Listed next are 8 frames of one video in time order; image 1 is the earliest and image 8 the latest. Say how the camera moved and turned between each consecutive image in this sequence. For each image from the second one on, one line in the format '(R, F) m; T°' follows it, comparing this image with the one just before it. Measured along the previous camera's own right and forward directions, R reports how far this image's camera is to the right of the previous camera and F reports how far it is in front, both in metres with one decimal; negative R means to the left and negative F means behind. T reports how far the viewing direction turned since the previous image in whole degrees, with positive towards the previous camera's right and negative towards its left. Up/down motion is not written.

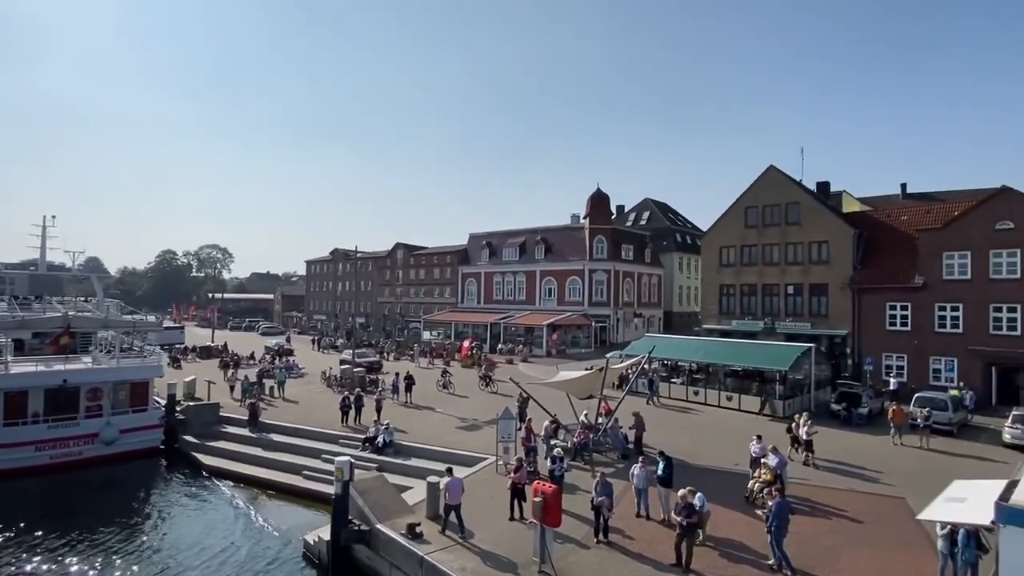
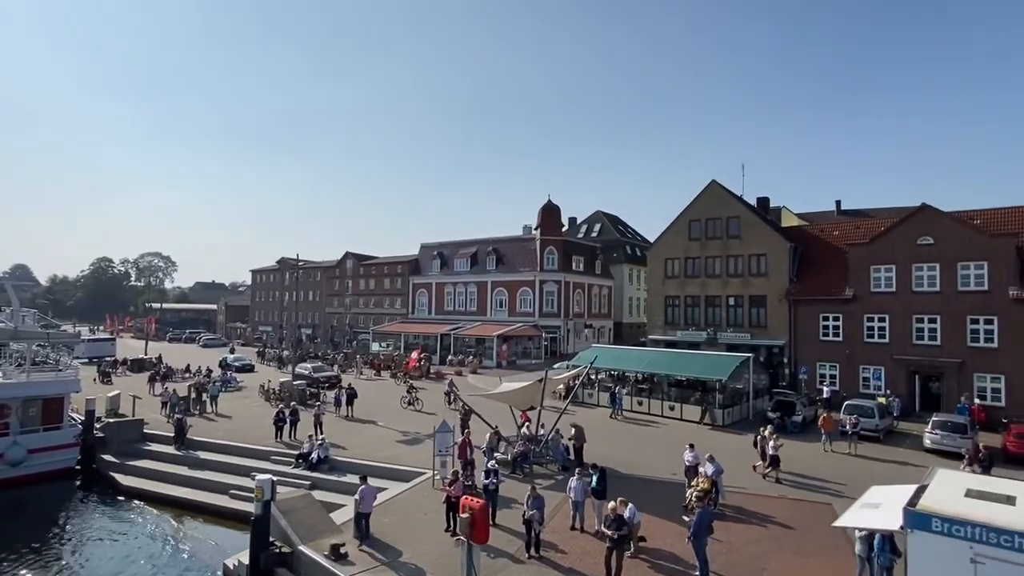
(+0.5, +0.2) m; +5°
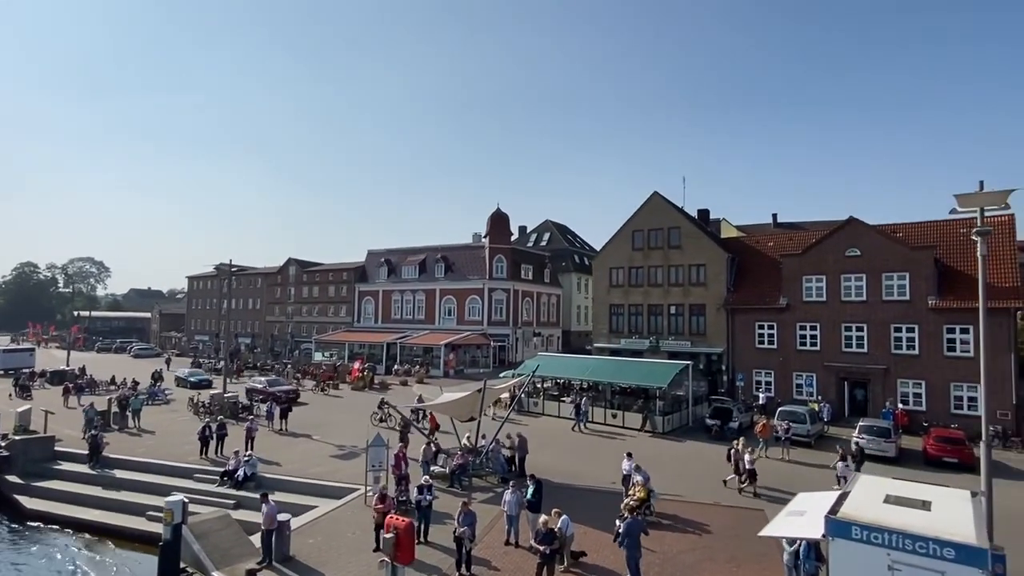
(+0.4, +0.3) m; +5°
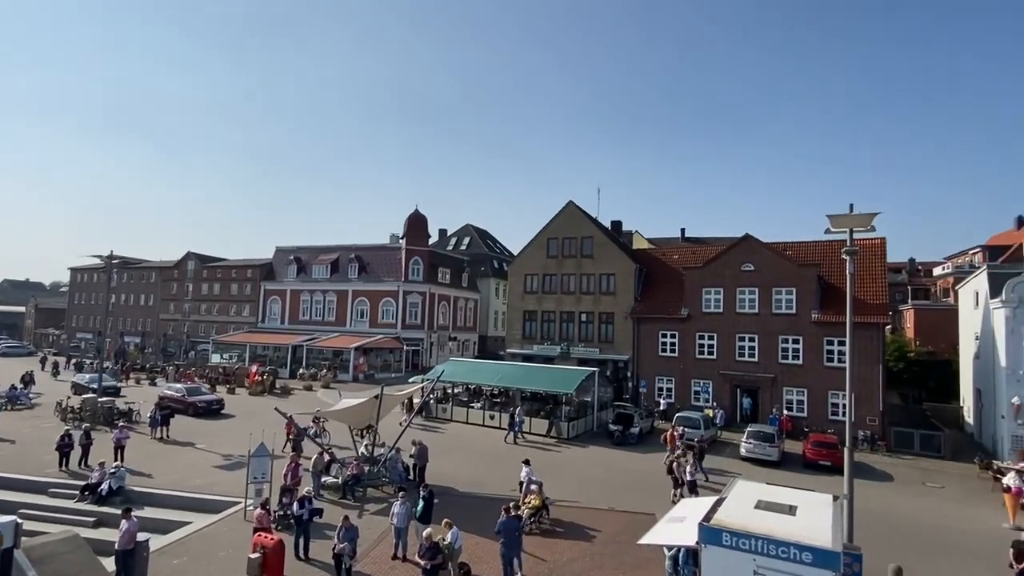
(+0.6, +0.3) m; +8°
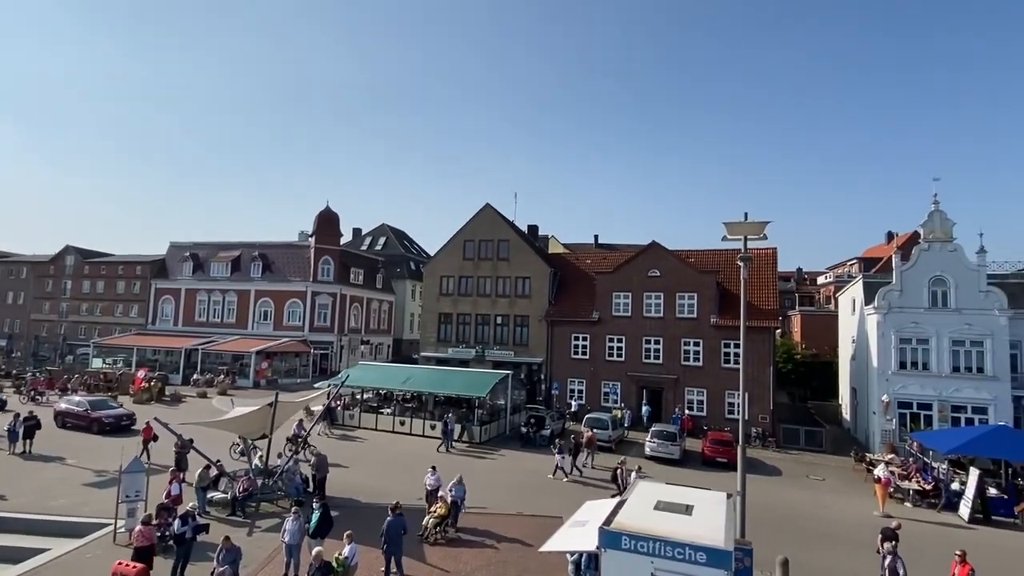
(+0.3, +0.3) m; +8°
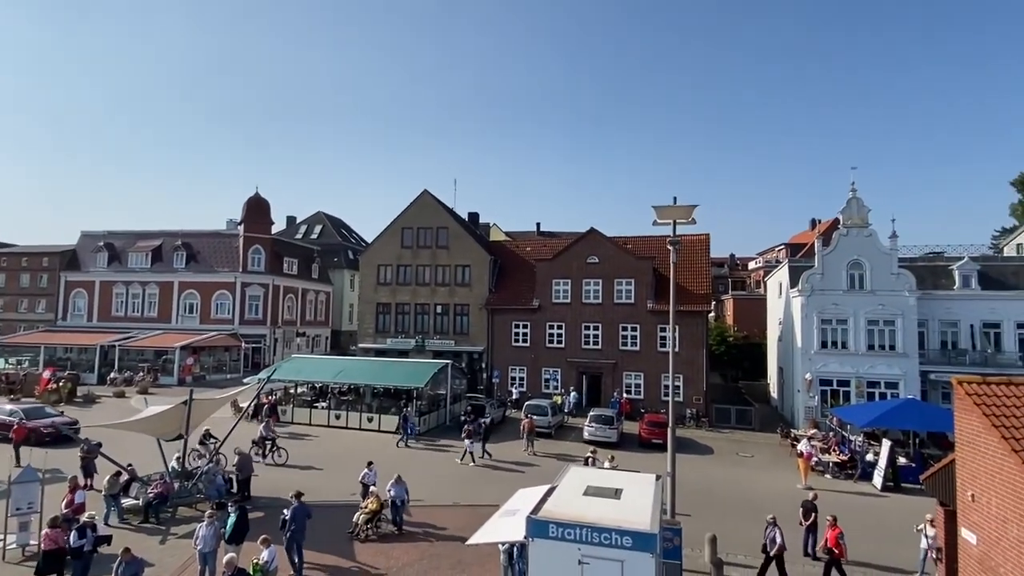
(+0.3, +0.3) m; +6°
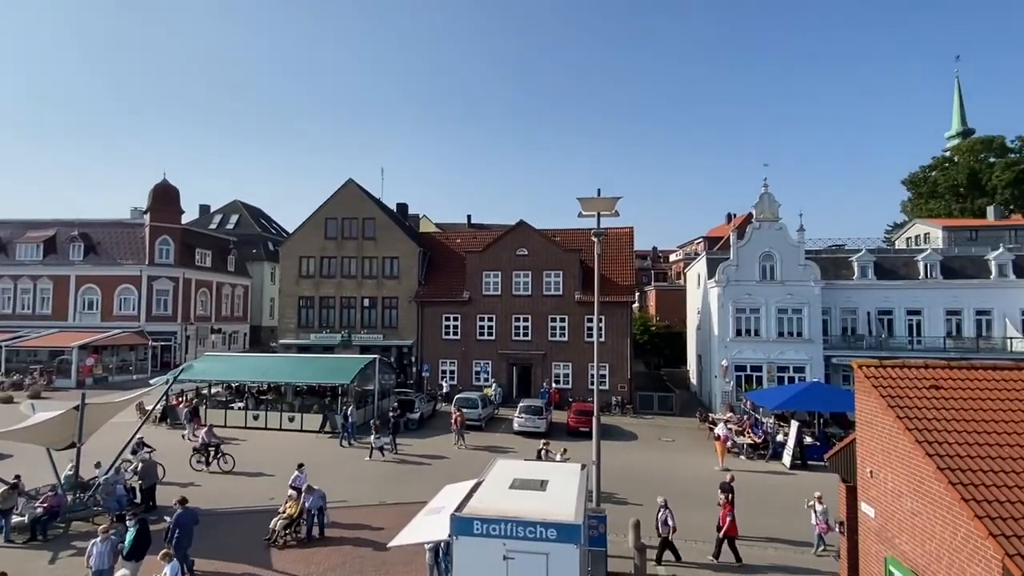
(+0.1, +0.2) m; +7°
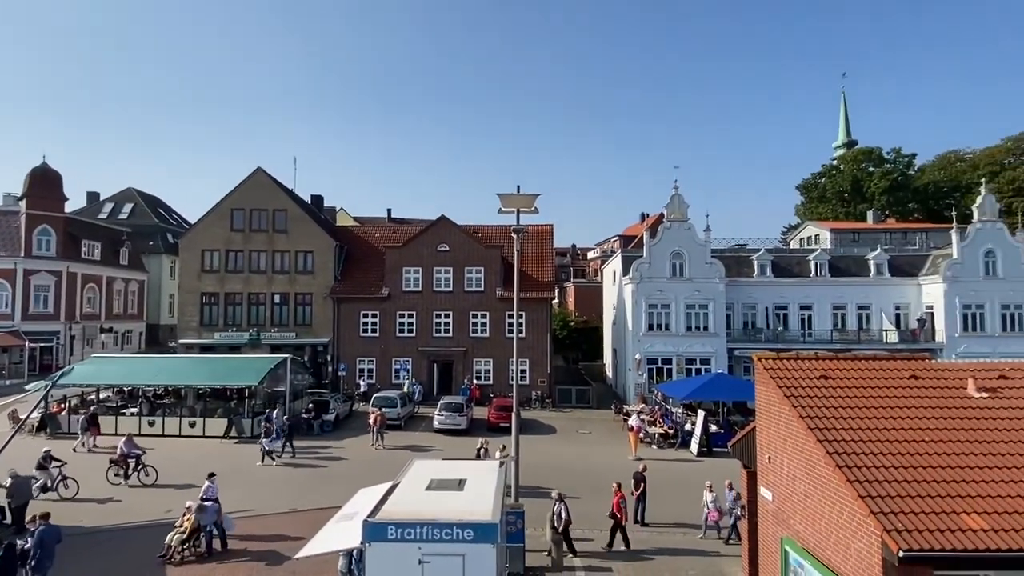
(+0.1, +0.1) m; +8°
